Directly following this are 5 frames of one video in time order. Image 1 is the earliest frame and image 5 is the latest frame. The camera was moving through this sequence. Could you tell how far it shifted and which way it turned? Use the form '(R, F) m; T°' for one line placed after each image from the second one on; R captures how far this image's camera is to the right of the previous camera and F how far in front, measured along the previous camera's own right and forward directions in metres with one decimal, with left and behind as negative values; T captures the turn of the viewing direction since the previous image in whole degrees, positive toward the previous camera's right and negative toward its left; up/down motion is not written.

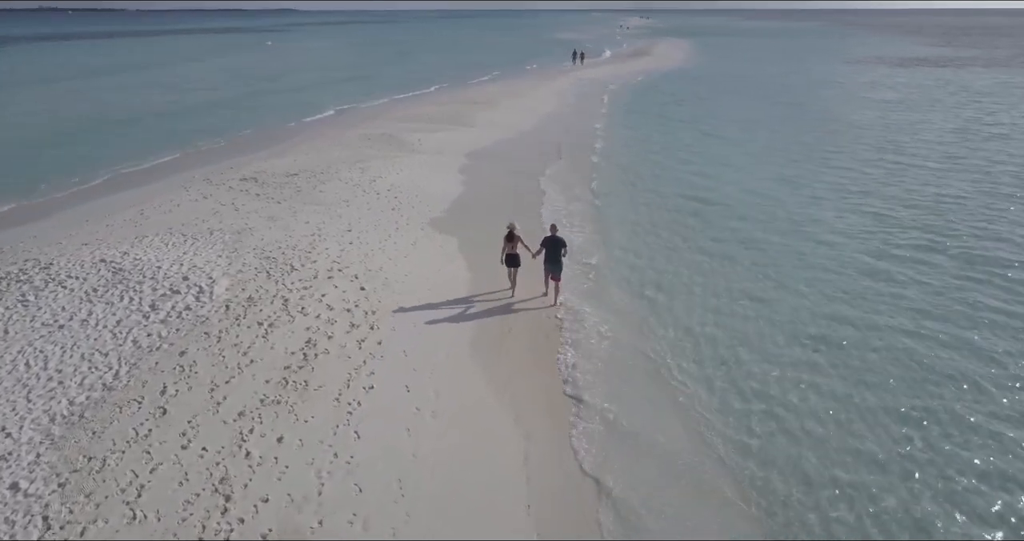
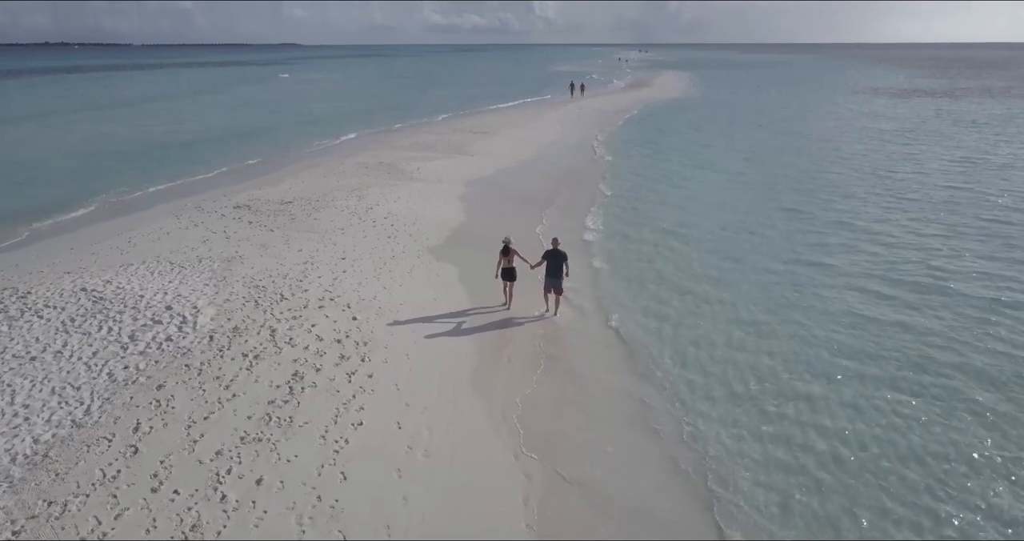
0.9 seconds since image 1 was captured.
(0.0, +0.5) m; 0°
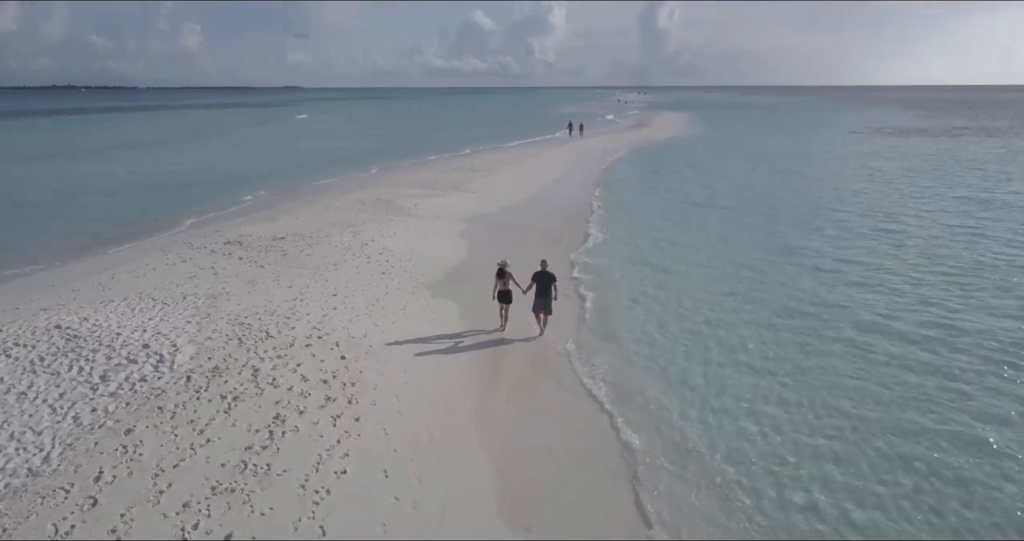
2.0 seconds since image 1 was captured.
(+0.1, +0.5) m; 0°
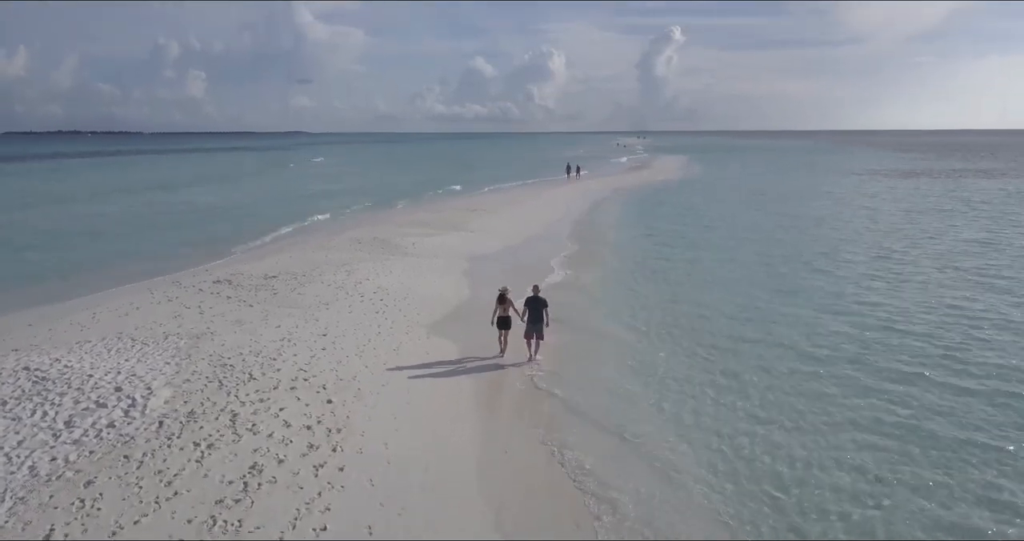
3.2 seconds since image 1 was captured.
(0.0, +0.5) m; 0°
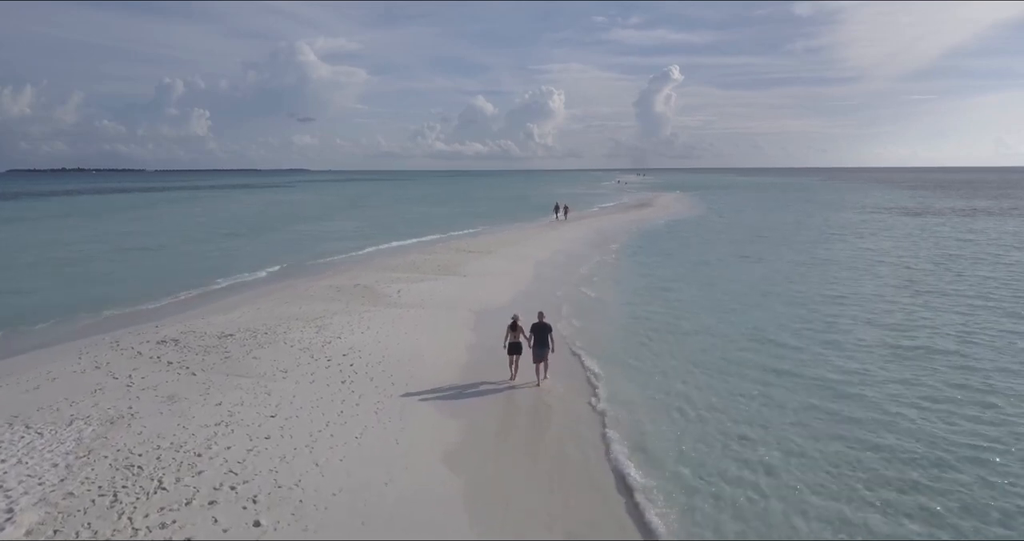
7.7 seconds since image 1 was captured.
(+0.2, +2.3) m; 0°
